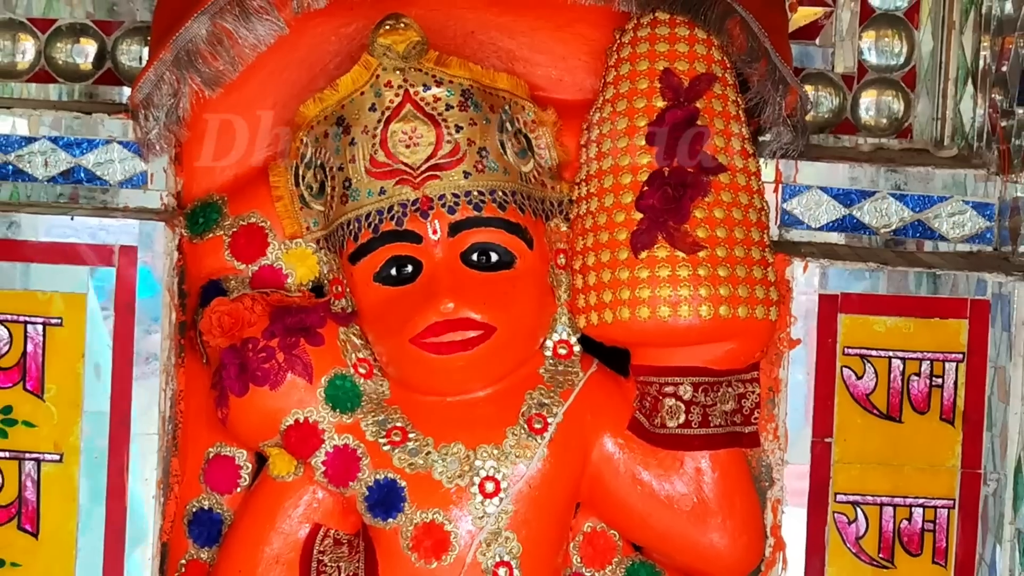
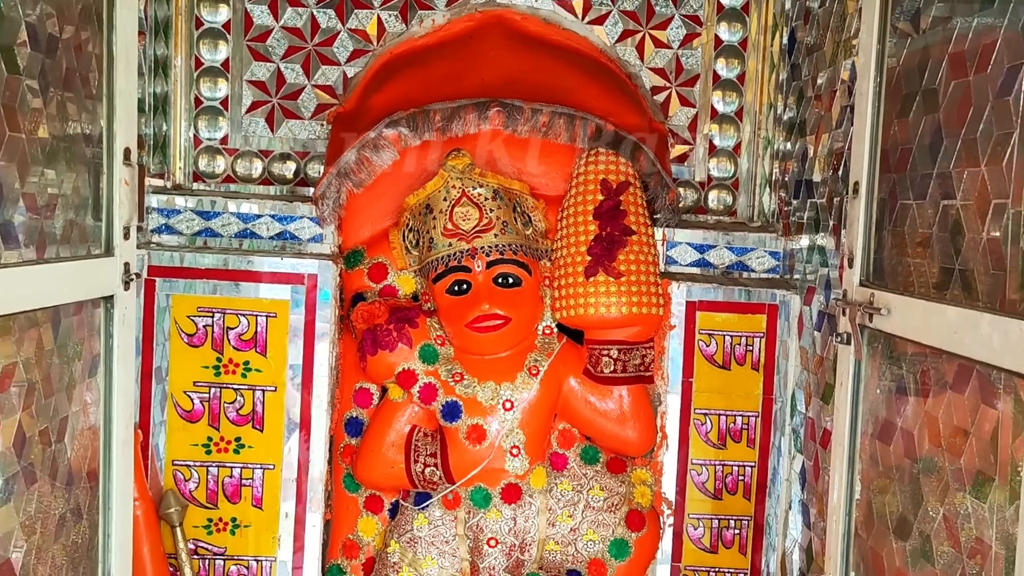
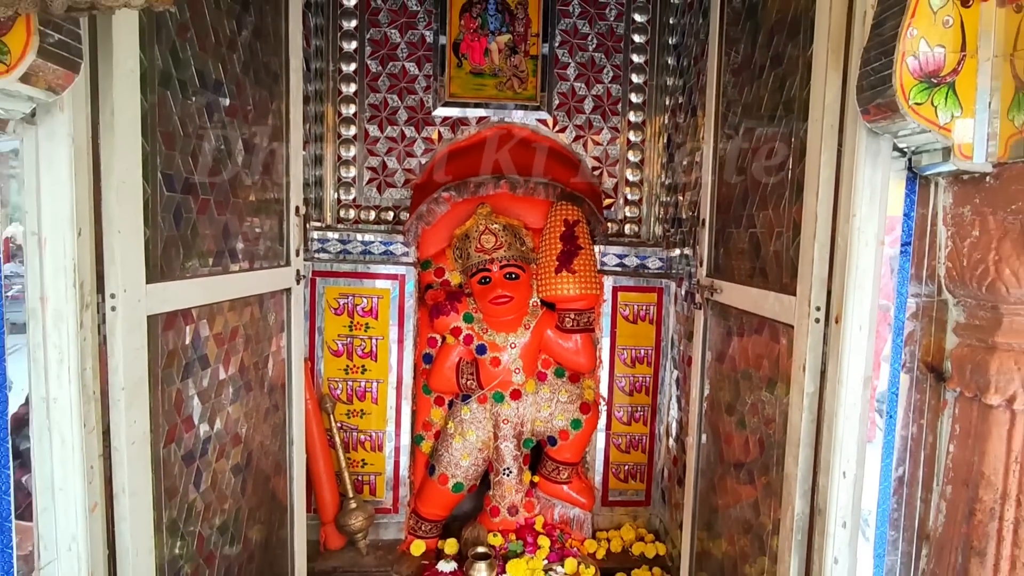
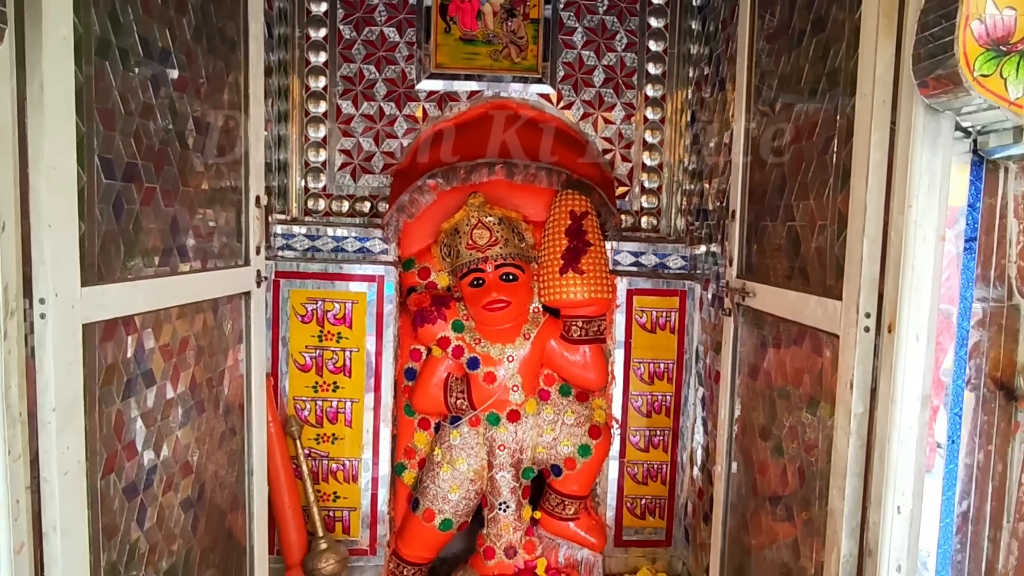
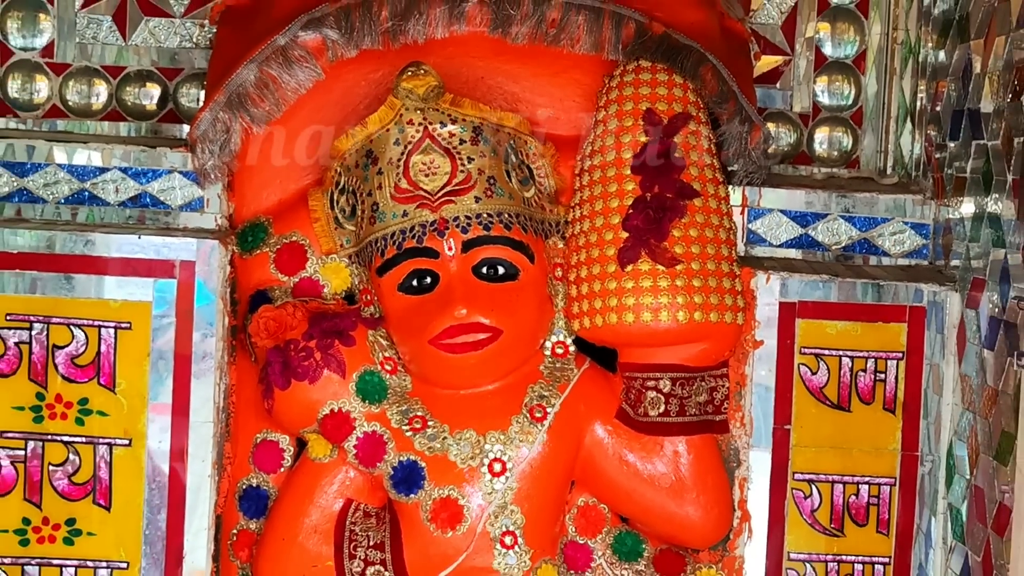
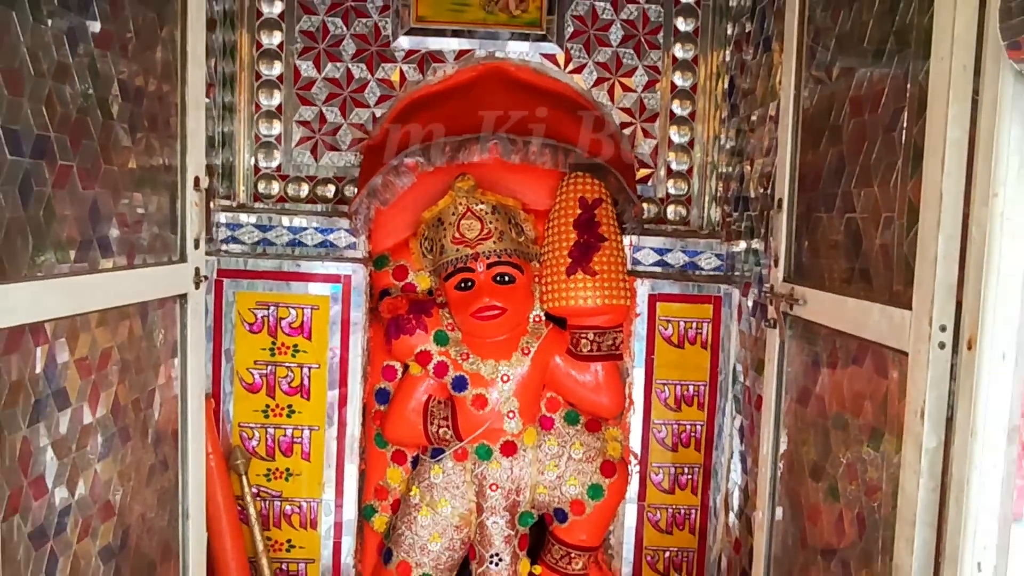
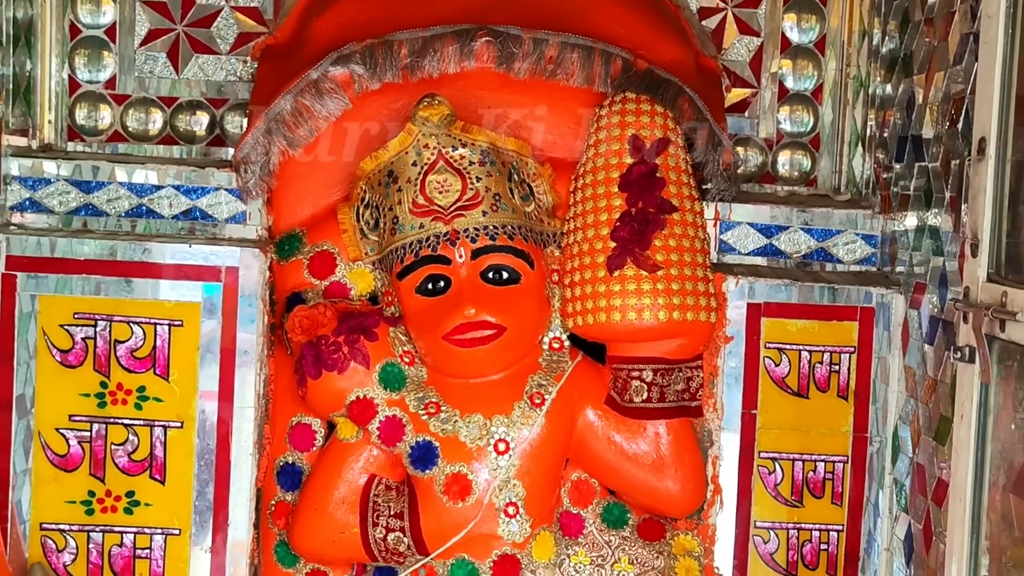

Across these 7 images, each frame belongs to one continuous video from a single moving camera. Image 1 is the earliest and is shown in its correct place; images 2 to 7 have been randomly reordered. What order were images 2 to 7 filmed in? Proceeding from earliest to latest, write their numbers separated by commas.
5, 7, 2, 6, 4, 3
